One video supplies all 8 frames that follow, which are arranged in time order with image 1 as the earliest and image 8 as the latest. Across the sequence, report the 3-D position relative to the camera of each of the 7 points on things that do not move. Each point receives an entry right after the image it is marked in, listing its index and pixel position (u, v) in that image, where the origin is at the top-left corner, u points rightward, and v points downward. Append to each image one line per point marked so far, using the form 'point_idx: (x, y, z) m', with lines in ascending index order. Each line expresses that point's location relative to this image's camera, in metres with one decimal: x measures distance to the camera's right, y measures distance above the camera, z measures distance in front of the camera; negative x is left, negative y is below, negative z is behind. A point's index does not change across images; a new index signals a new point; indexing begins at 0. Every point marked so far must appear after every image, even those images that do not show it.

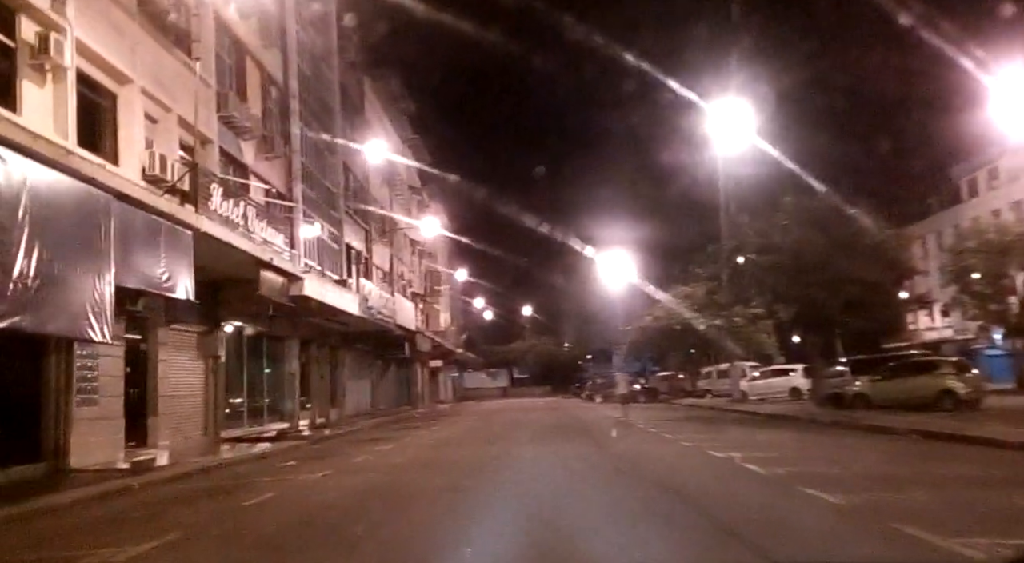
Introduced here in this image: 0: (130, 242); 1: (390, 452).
0: (-6.6, +0.7, +14.0) m
1: (-2.6, -3.7, +18.1) m
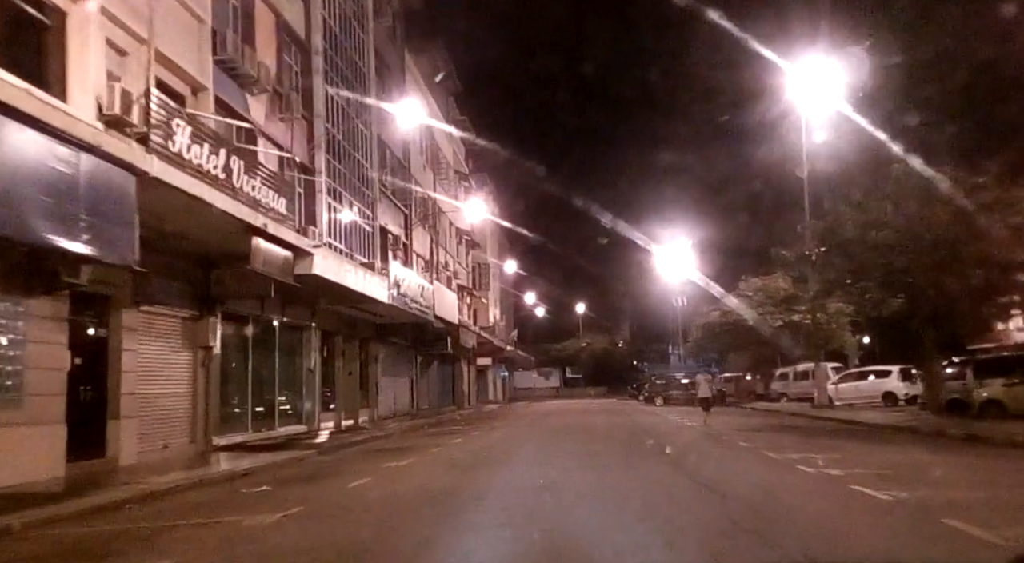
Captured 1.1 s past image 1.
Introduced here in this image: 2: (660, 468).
0: (-5.9, +1.2, +10.0) m
1: (-1.7, -3.2, +13.8) m
2: (+3.0, -3.7, +16.6) m
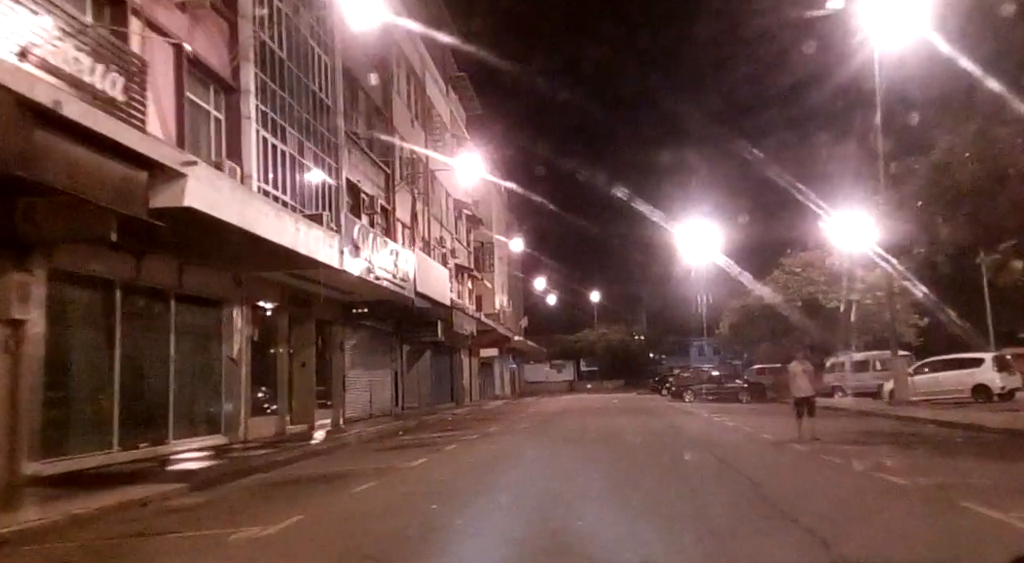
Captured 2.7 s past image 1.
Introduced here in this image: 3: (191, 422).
0: (-6.3, +2.1, +3.0) m
1: (-2.0, -2.3, +6.8) m
2: (+2.7, -2.7, +9.5) m
3: (-6.9, -3.0, +17.5) m
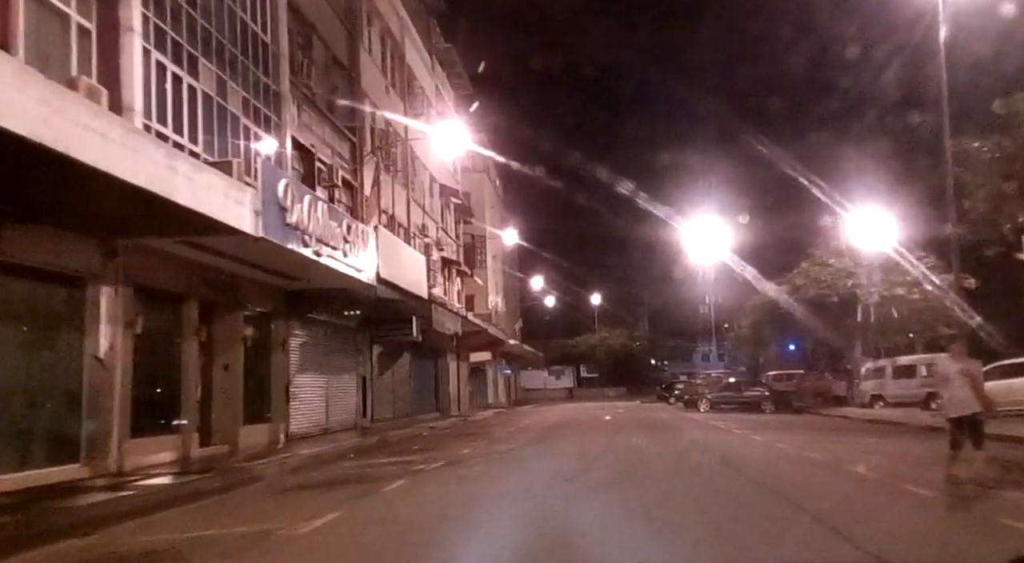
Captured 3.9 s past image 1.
0: (-6.7, +2.8, -2.3) m
1: (-2.4, -1.6, +1.5) m
2: (+2.4, -2.1, +4.2) m
3: (-7.3, -2.5, +12.2) m
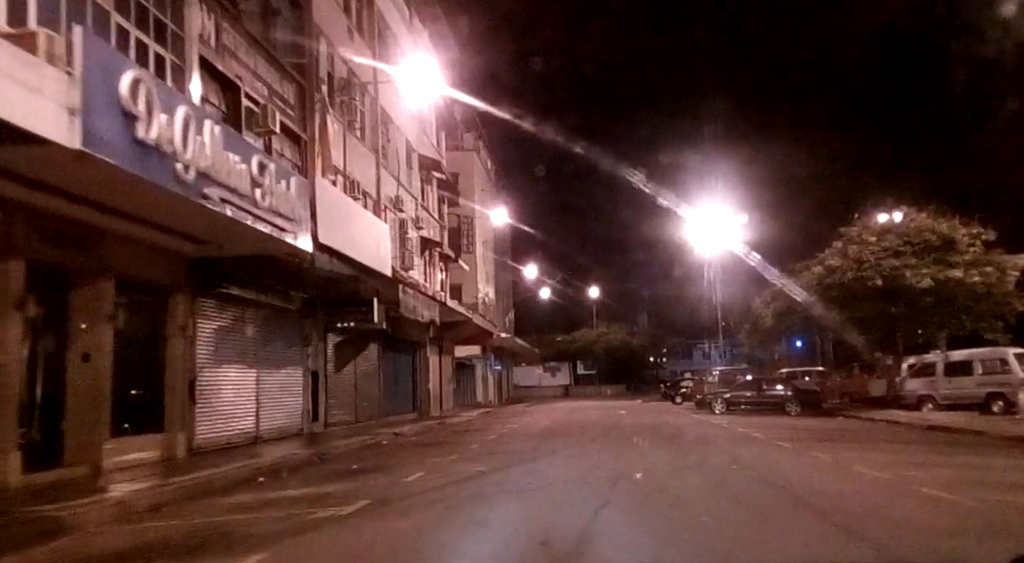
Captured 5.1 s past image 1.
0: (-7.0, +3.4, -7.6) m
1: (-2.8, -1.0, -3.8) m
2: (+1.9, -1.5, -1.1) m
3: (-7.7, -1.8, +6.9) m
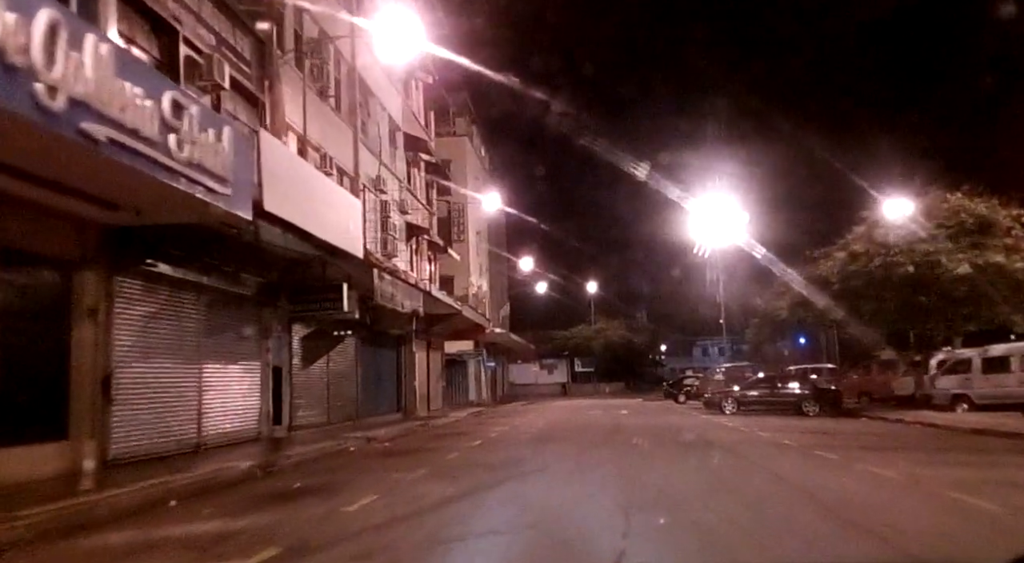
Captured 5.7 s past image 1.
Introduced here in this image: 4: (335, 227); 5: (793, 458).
0: (-7.2, +3.7, -10.5) m
1: (-3.0, -0.7, -6.7) m
2: (+1.7, -1.2, -4.0) m
3: (-7.9, -1.4, +4.0) m
4: (-4.1, +1.3, +18.8) m
5: (+6.2, -3.9, +18.2) m
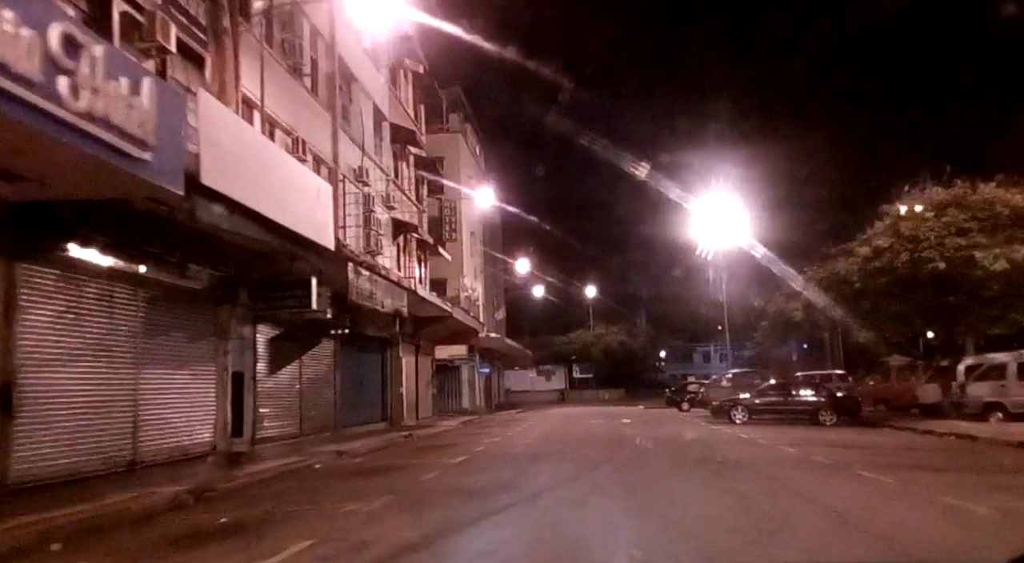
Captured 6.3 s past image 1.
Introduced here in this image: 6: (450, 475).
0: (-7.4, +4.1, -12.8) m
1: (-3.2, -0.3, -9.1) m
2: (+1.6, -0.9, -6.3) m
3: (-8.1, -1.2, +1.6) m
4: (-4.4, +1.4, +16.5) m
5: (+6.0, -3.8, +15.9) m
6: (-1.0, -3.4, +13.7) m
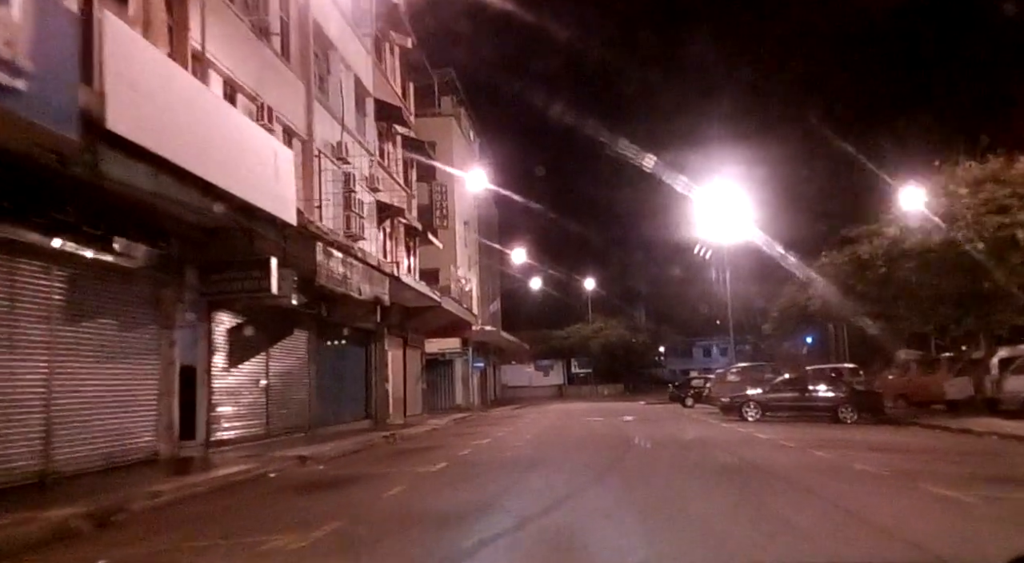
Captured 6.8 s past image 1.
0: (-7.5, +4.3, -15.2) m
1: (-3.3, -0.1, -11.4) m
2: (+1.4, -0.6, -8.6) m
3: (-8.3, -0.9, -0.7) m
4: (-4.6, +1.8, +14.1) m
5: (+5.8, -3.4, +13.5) m
6: (-1.2, -3.0, +11.3) m
